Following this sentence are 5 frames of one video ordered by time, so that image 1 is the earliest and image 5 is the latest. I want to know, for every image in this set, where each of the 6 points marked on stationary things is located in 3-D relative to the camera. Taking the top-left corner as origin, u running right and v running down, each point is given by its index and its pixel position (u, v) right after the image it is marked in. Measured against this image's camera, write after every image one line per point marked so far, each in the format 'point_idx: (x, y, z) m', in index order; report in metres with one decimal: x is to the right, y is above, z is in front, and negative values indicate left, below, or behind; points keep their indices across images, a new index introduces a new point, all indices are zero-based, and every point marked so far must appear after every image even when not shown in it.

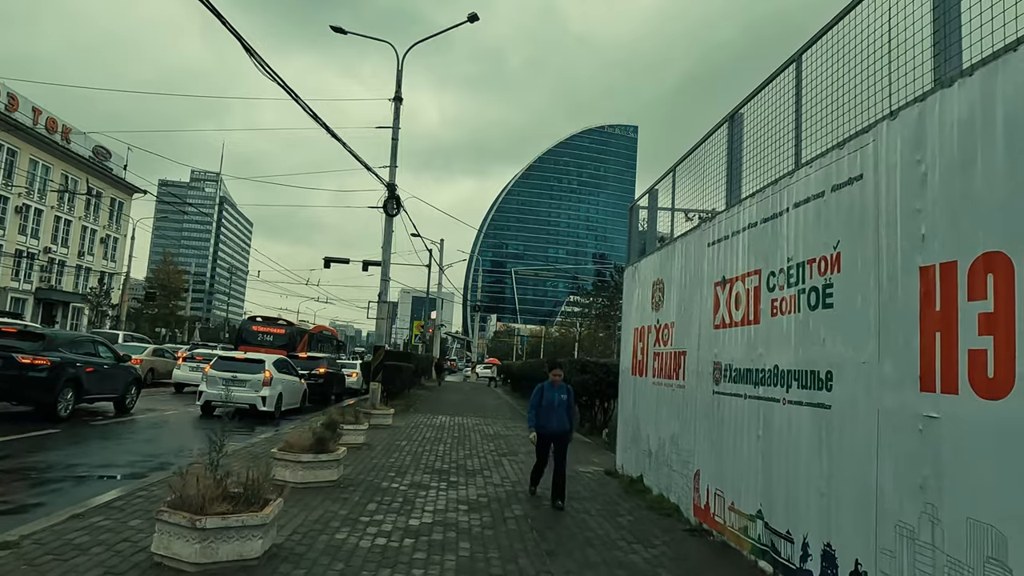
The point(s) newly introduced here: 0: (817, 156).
0: (+2.4, +1.1, +5.4) m
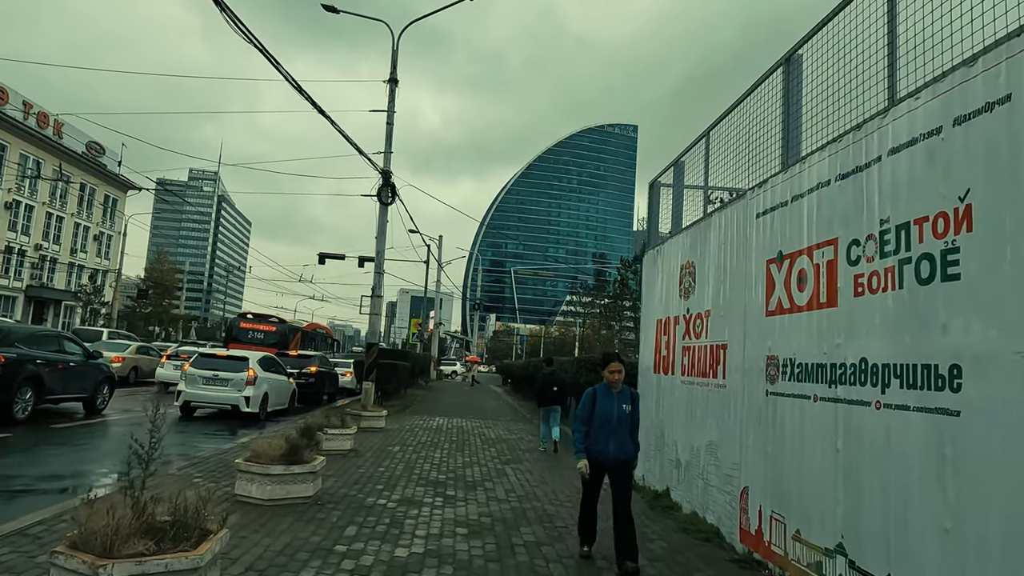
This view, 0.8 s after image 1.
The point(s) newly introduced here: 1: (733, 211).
0: (+2.5, +1.2, +4.1) m
1: (+2.3, +0.8, +7.1) m
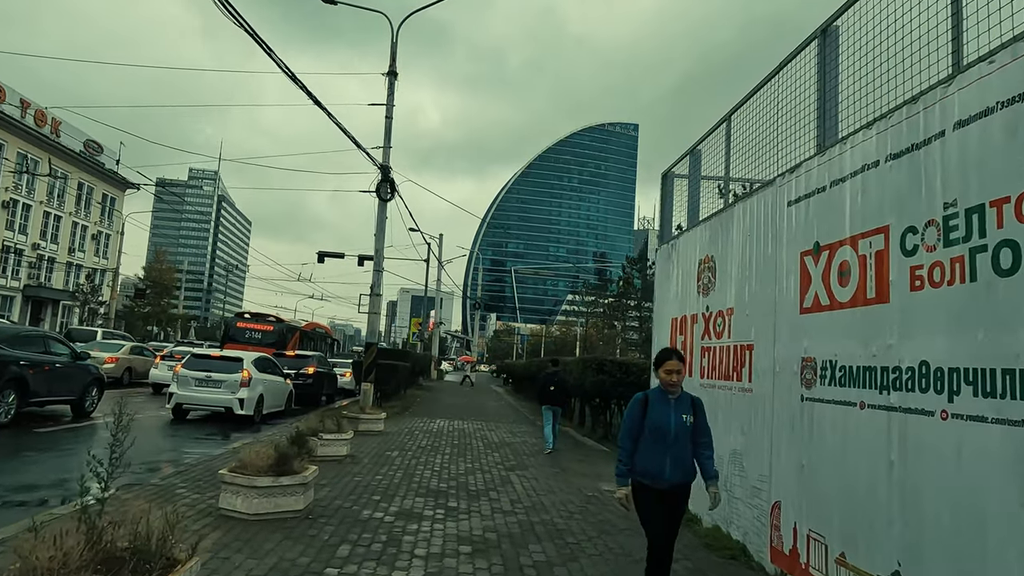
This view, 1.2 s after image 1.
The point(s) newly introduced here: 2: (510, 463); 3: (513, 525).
0: (+2.6, +1.3, +3.6) m
1: (+2.4, +0.8, +6.5) m
2: (0.0, -2.9, +11.3) m
3: (0.0, -2.4, +6.9) m
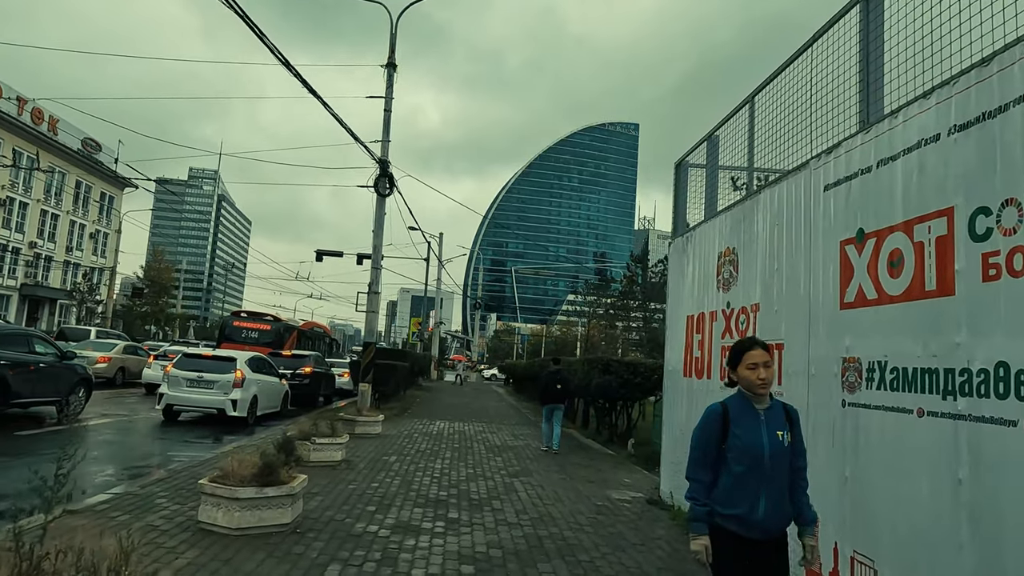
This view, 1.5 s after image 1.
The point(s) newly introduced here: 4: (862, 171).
0: (+2.7, +1.3, +3.0) m
1: (+2.4, +0.9, +6.0) m
2: (0.0, -2.9, +10.8) m
3: (+0.1, -2.4, +6.4) m
4: (+2.5, +0.8, +4.8) m
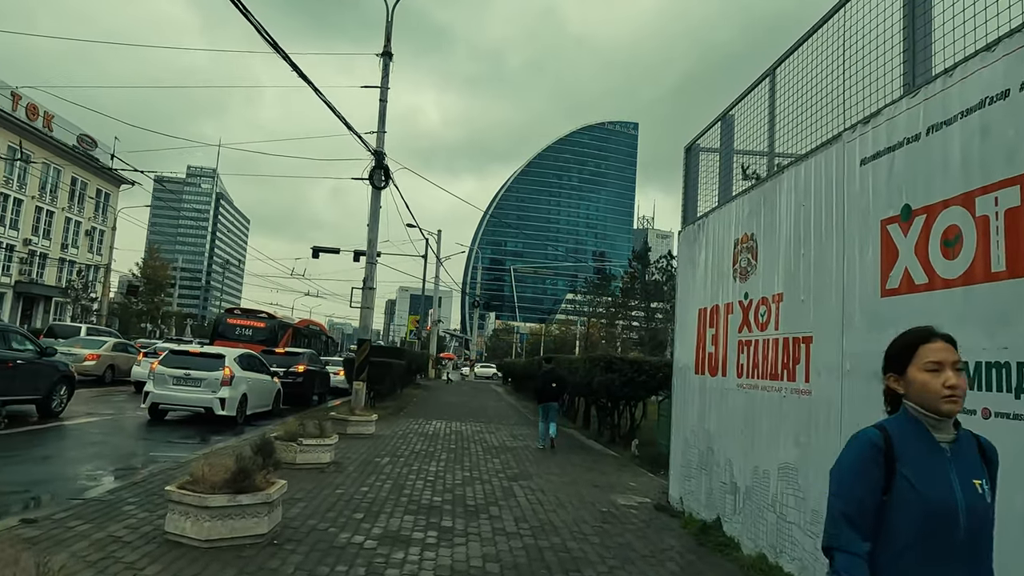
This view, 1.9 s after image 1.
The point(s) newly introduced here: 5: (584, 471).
0: (+2.7, +1.4, +2.4) m
1: (+2.4, +1.0, +5.4) m
2: (0.0, -2.8, +10.2) m
3: (+0.1, -2.3, +5.8) m
4: (+2.5, +0.9, +4.2) m
5: (+1.1, -2.9, +10.7) m
